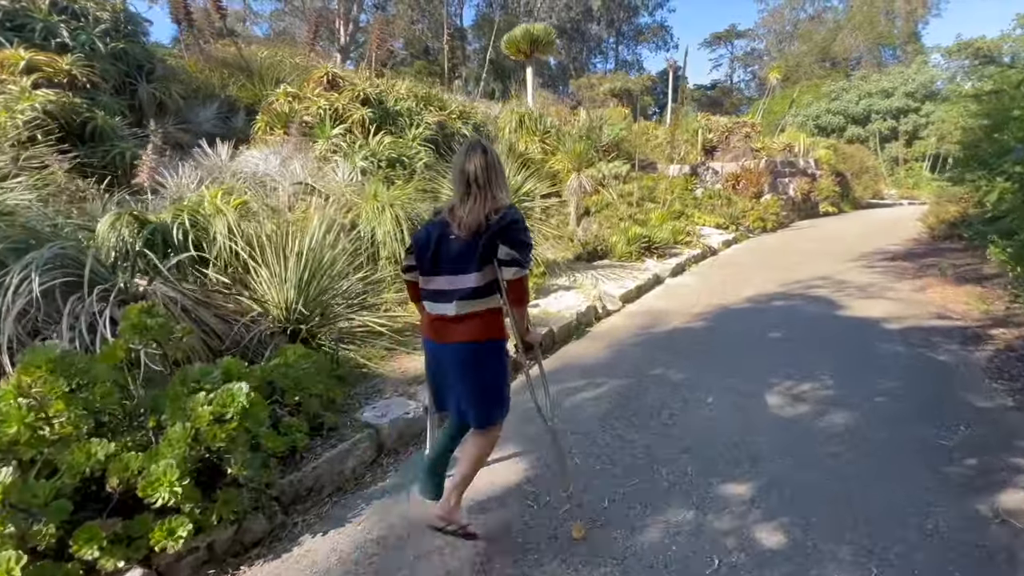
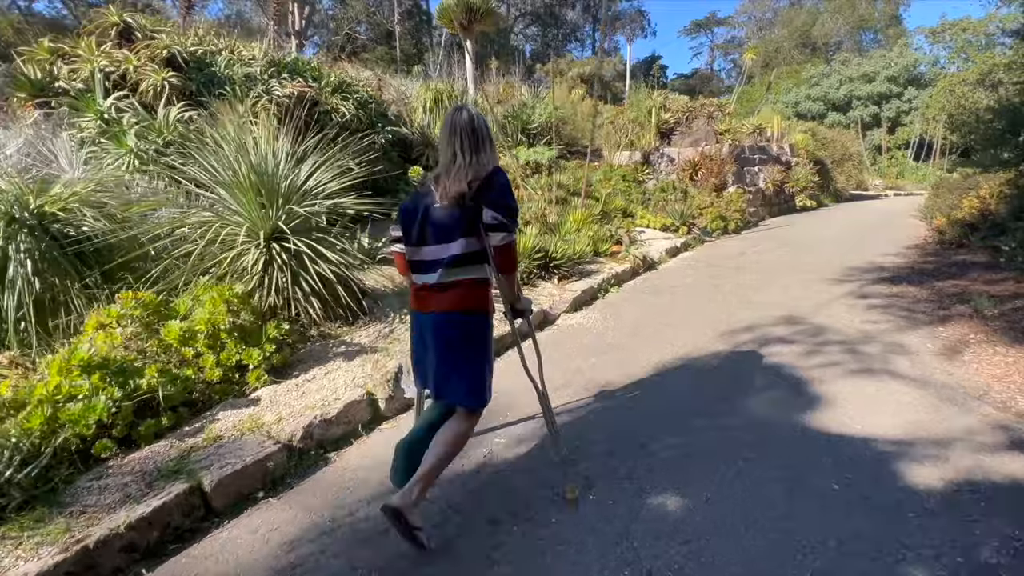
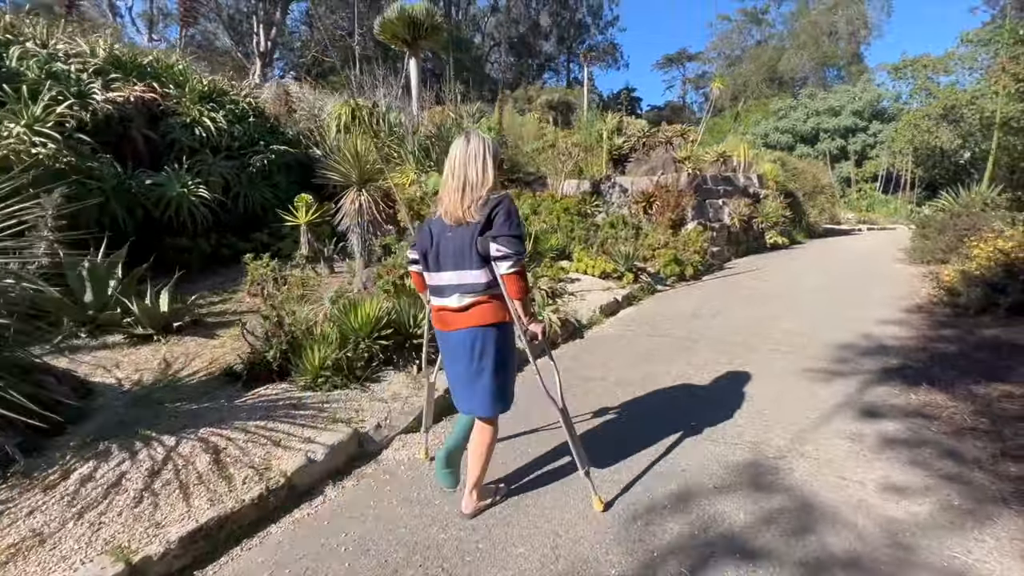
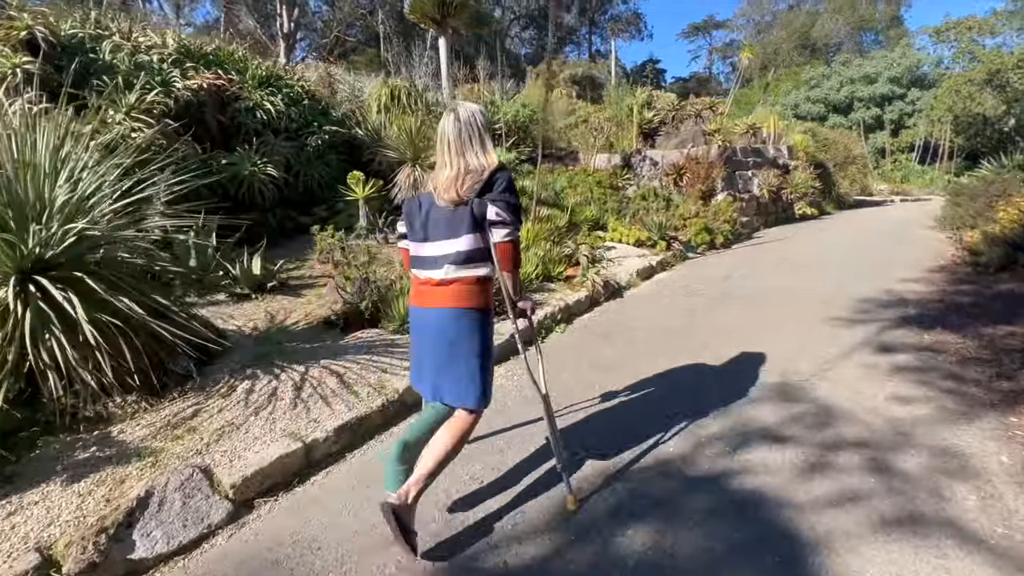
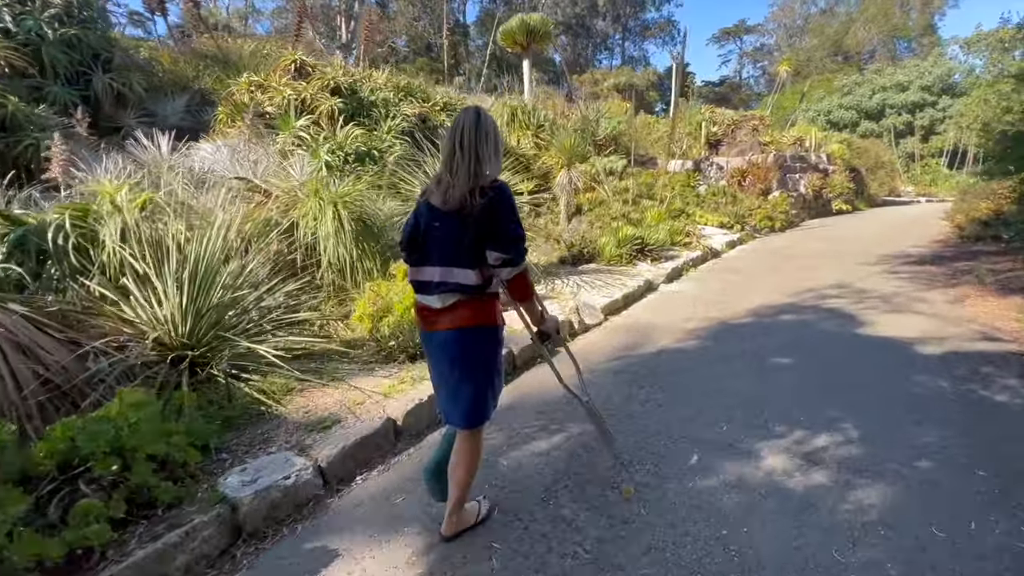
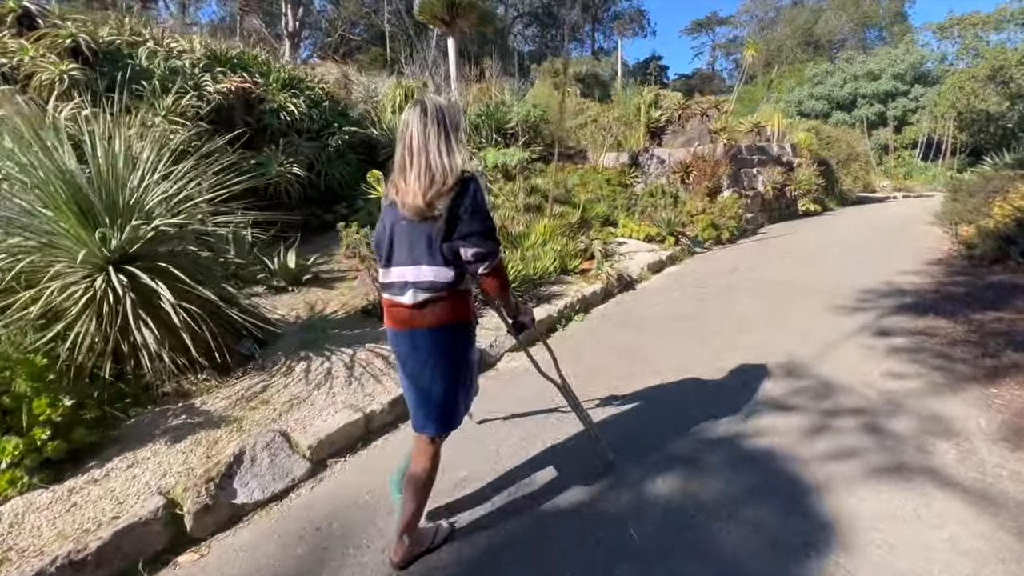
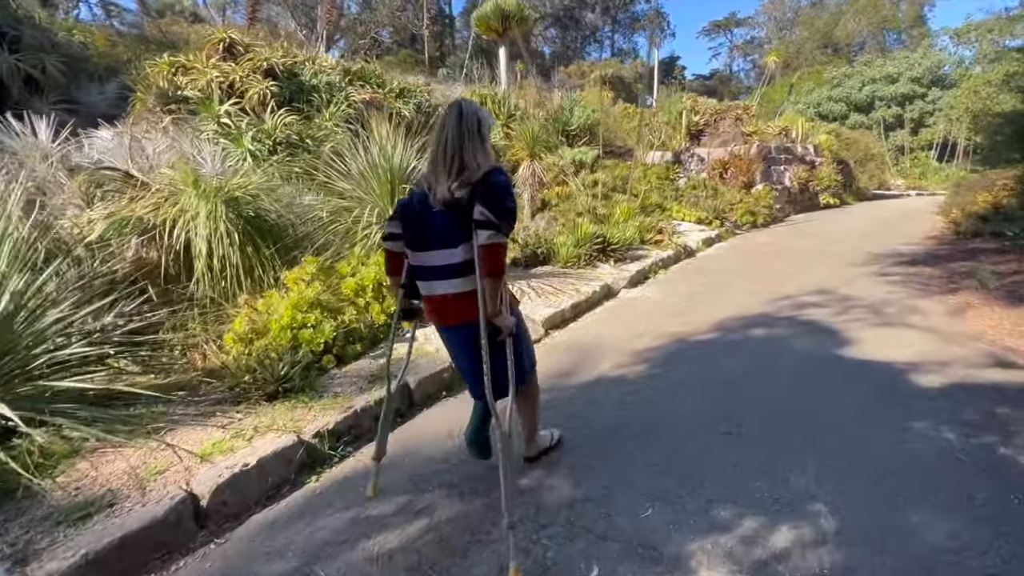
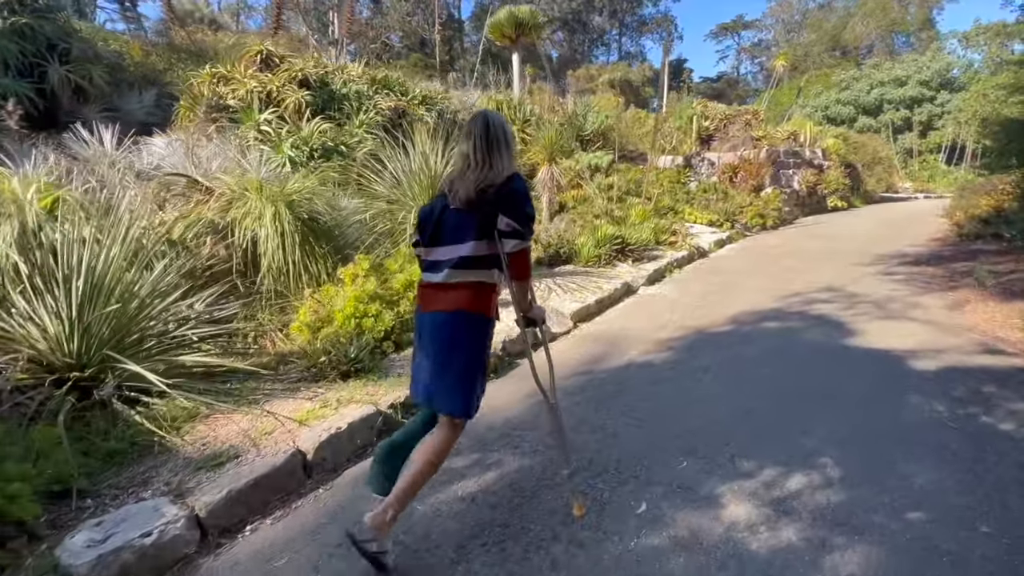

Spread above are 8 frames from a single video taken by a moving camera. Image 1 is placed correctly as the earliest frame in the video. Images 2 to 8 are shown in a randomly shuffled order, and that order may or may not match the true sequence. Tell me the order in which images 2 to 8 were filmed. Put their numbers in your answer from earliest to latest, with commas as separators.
5, 8, 7, 2, 6, 4, 3
